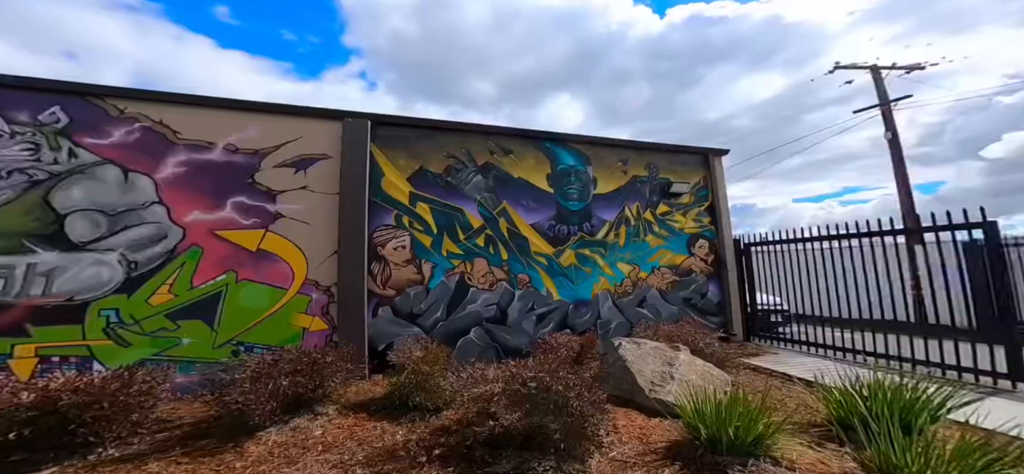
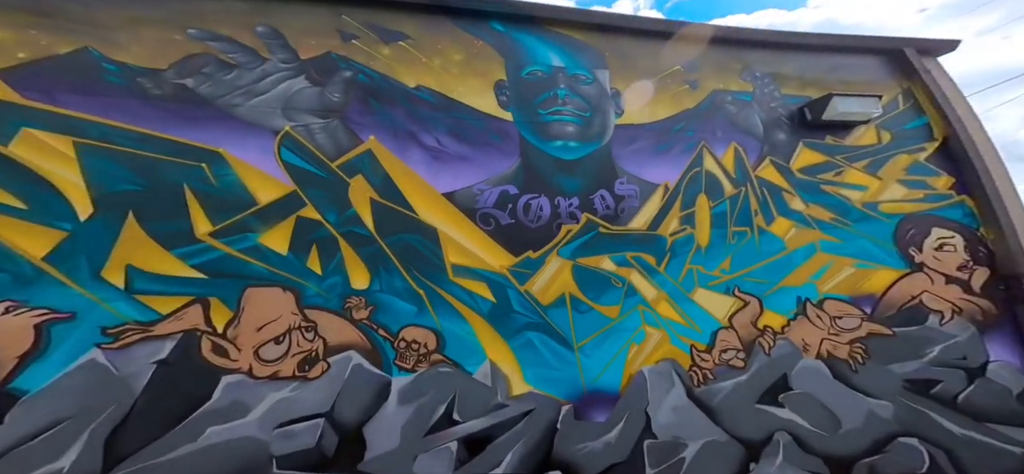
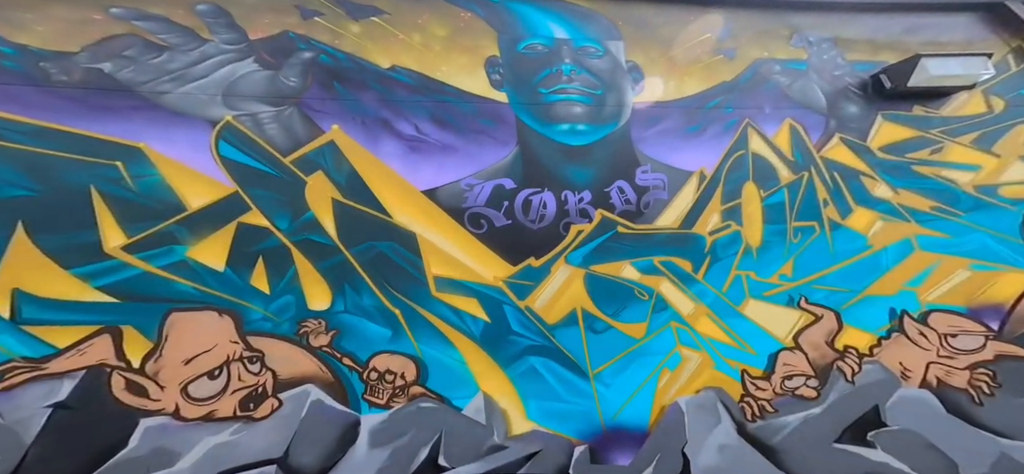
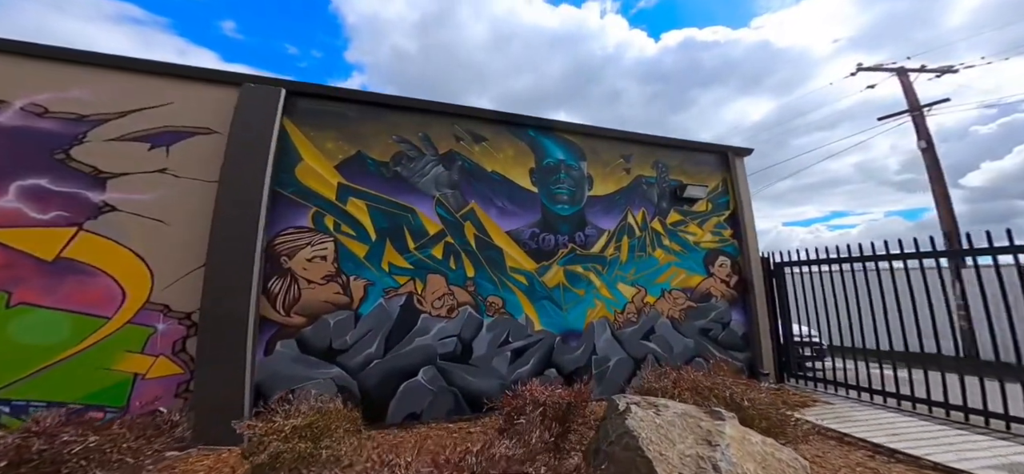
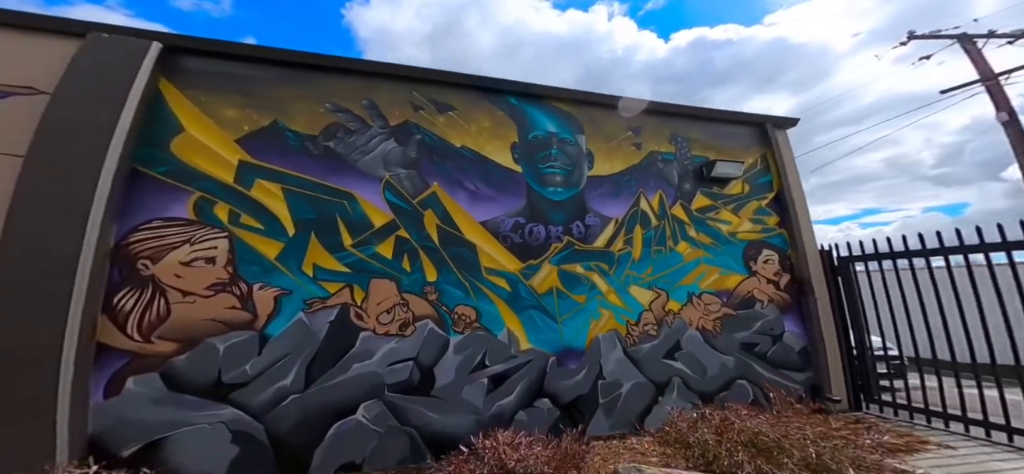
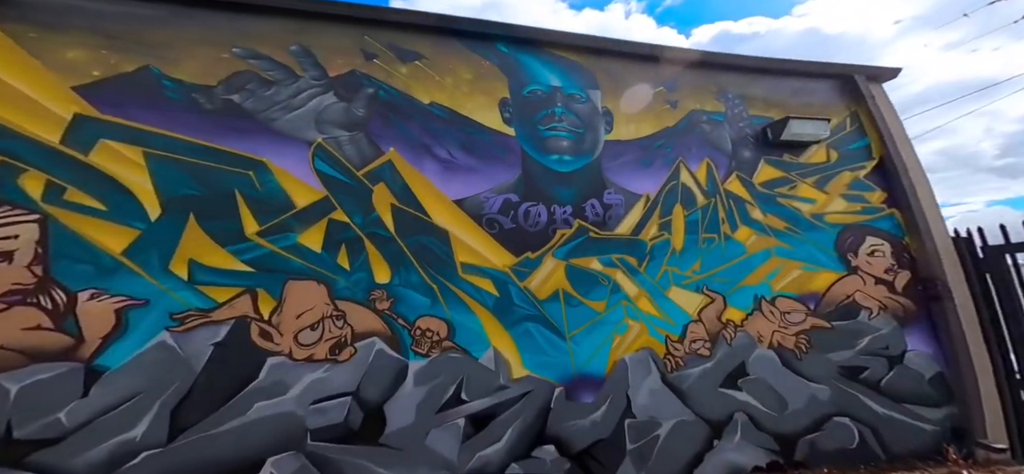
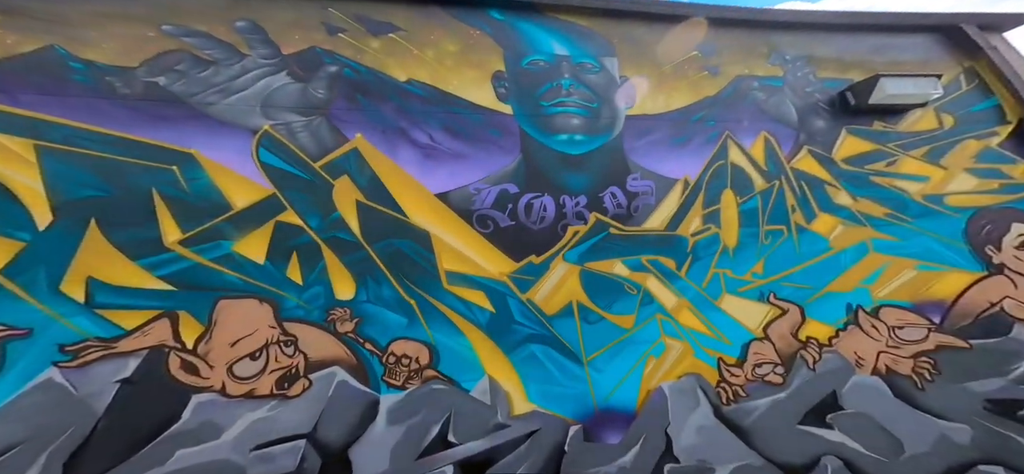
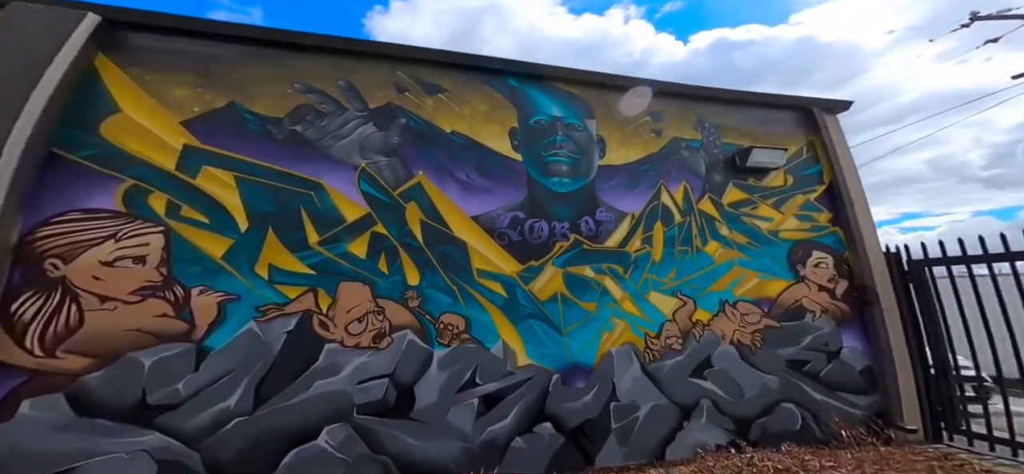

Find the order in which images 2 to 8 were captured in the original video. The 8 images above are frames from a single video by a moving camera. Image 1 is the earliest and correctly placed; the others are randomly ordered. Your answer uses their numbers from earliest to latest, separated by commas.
4, 5, 8, 6, 2, 7, 3
